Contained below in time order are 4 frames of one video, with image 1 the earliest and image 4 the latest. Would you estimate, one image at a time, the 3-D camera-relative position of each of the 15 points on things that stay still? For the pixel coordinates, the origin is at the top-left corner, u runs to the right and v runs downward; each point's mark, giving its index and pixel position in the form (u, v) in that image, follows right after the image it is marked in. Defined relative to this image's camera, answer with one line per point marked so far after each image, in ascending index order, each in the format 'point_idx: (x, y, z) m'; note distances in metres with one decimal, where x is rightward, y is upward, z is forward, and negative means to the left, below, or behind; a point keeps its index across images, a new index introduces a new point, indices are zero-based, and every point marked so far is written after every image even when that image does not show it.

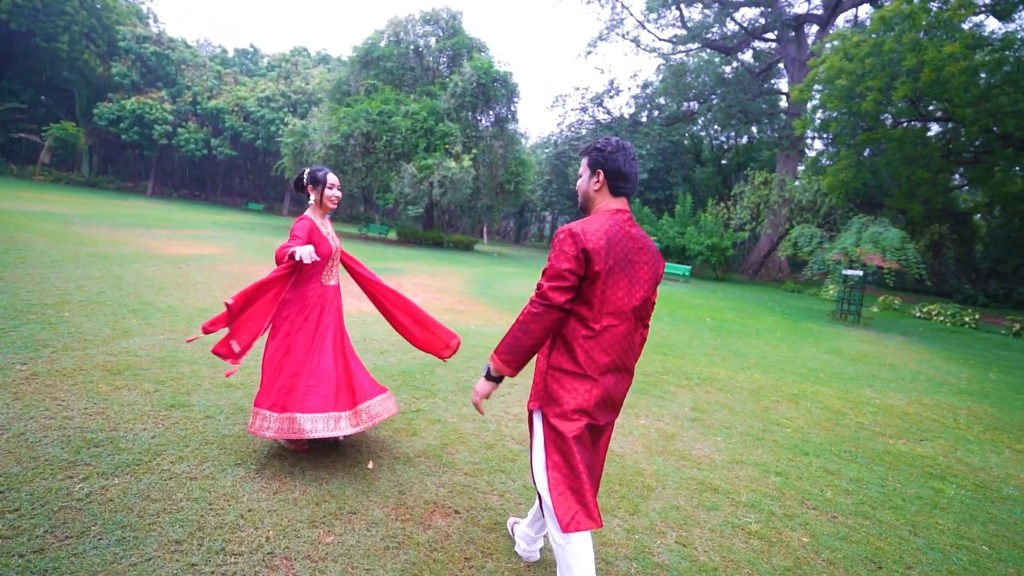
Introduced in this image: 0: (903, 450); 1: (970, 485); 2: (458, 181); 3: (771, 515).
0: (+3.3, -1.4, +4.4) m
1: (+3.5, -1.5, +3.9) m
2: (-1.8, +3.4, +16.7) m
3: (+1.5, -1.3, +3.1) m
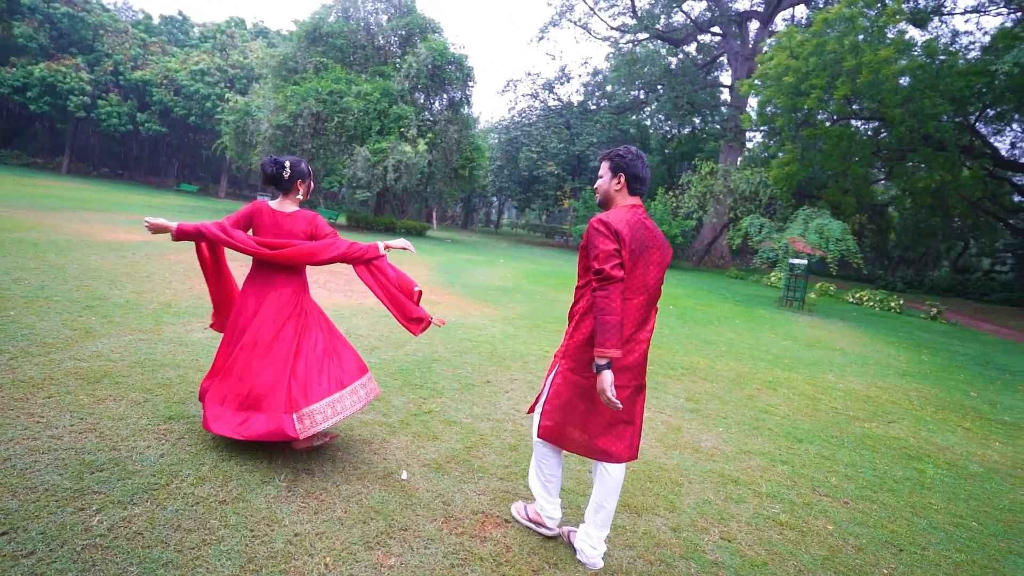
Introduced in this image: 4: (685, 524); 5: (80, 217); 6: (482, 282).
0: (+3.4, -1.3, +4.8) m
1: (+3.5, -1.4, +4.3) m
2: (-3.1, +3.8, +16.2) m
3: (+1.7, -1.3, +3.2) m
4: (+0.9, -1.3, +2.8) m
5: (-8.6, +1.4, +10.4) m
6: (-0.6, +0.1, +10.6) m
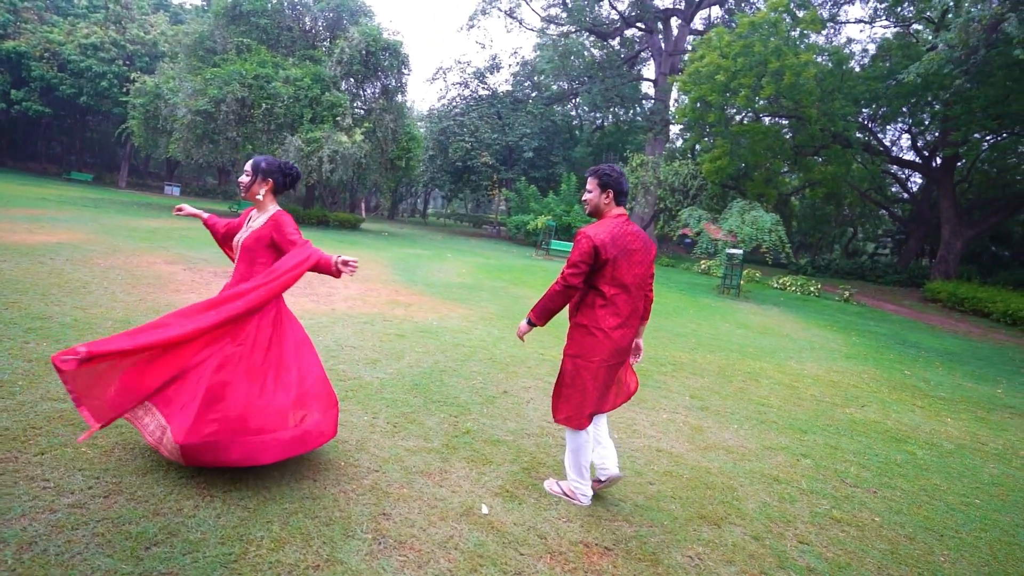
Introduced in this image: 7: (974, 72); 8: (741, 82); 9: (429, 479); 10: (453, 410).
0: (+3.5, -1.3, +5.2) m
1: (+3.7, -1.4, +4.7) m
2: (-4.8, +3.9, +15.4) m
3: (+2.1, -1.4, +3.4) m
4: (+1.4, -1.3, +2.8) m
5: (-9.3, +1.2, +8.8) m
6: (-1.4, +0.2, +10.3) m
7: (+12.0, +5.6, +13.5) m
8: (+6.9, +6.2, +15.7) m
9: (-0.5, -1.0, +2.8) m
10: (-0.4, -0.9, +3.9) m
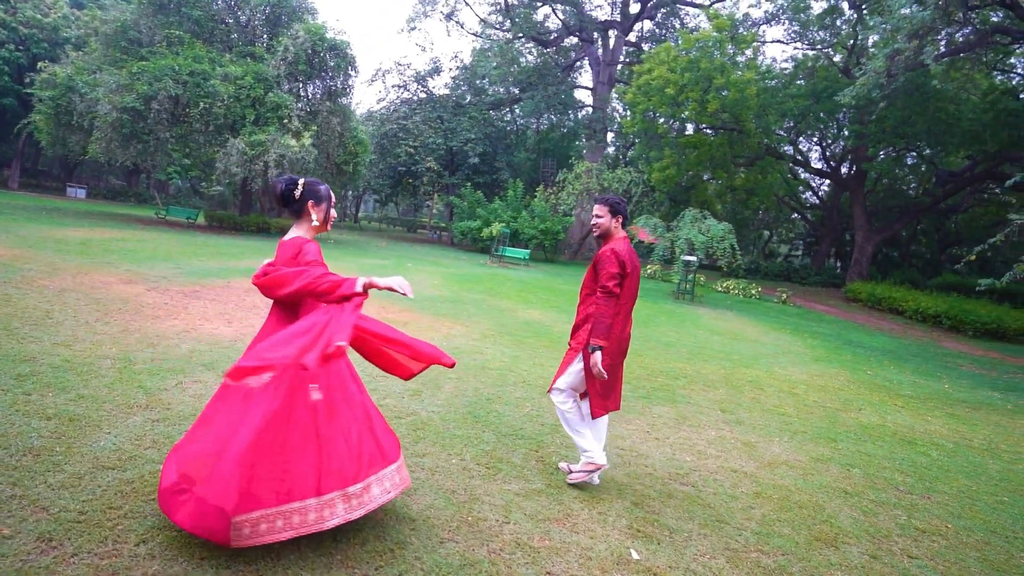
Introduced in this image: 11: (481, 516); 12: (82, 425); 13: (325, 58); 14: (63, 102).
0: (+3.8, -1.4, +5.6) m
1: (+4.1, -1.5, +5.2) m
2: (-6.0, +3.5, +14.5) m
3: (+2.7, -1.5, +3.6) m
4: (+2.0, -1.5, +2.9) m
5: (-9.4, +0.9, +7.4) m
6: (-1.8, -0.1, +10.0) m
7: (+10.9, +5.5, +15.0) m
8: (+5.5, +6.1, +16.6) m
9: (+0.2, -1.2, +2.7) m
10: (+0.1, -1.1, +3.7) m
11: (-0.2, -1.2, +2.7) m
12: (-2.5, -0.8, +3.0) m
13: (-5.6, +7.0, +15.8) m
14: (-12.9, +5.3, +14.8) m
